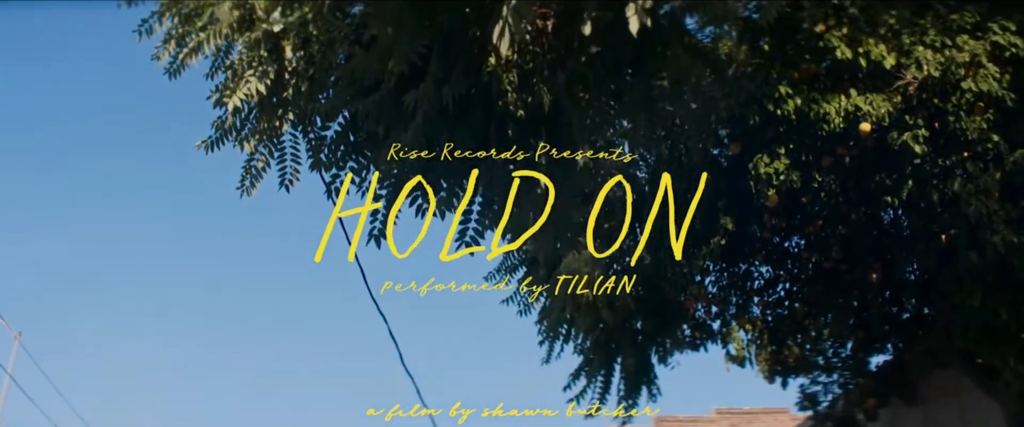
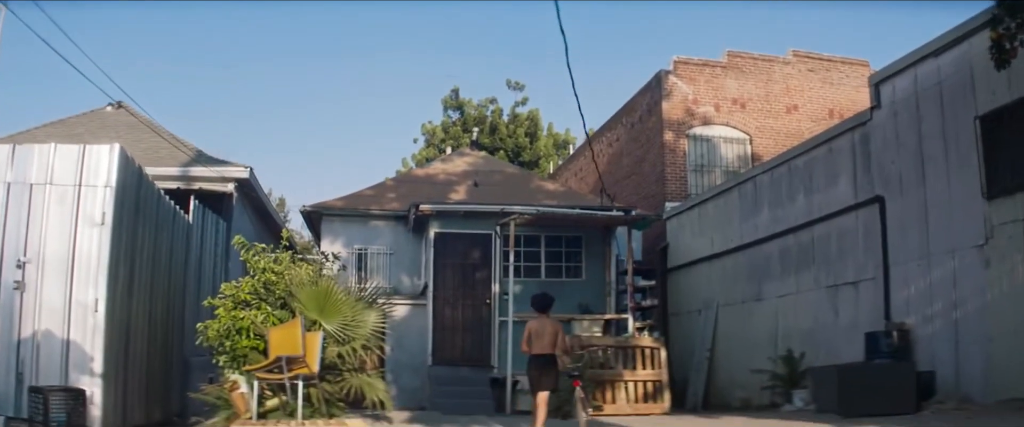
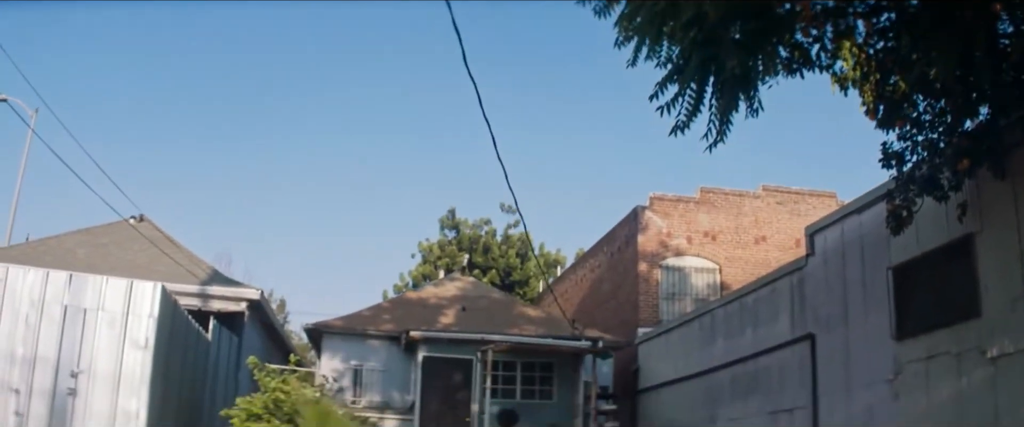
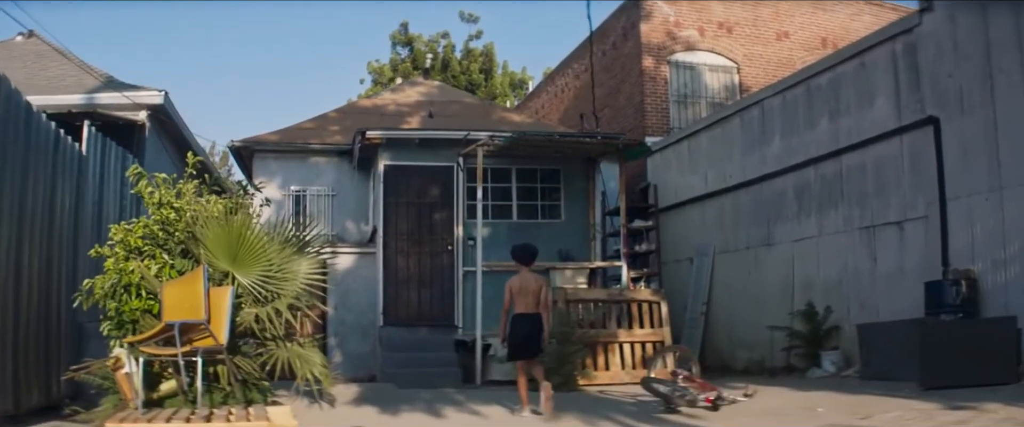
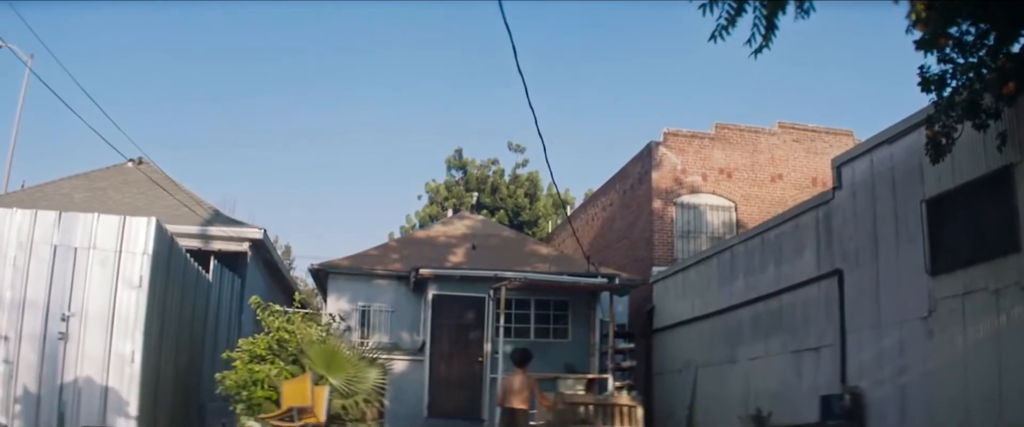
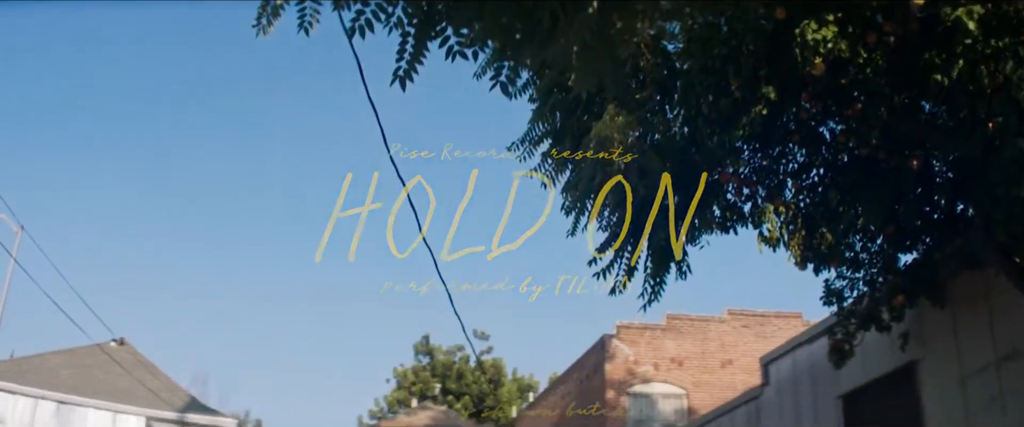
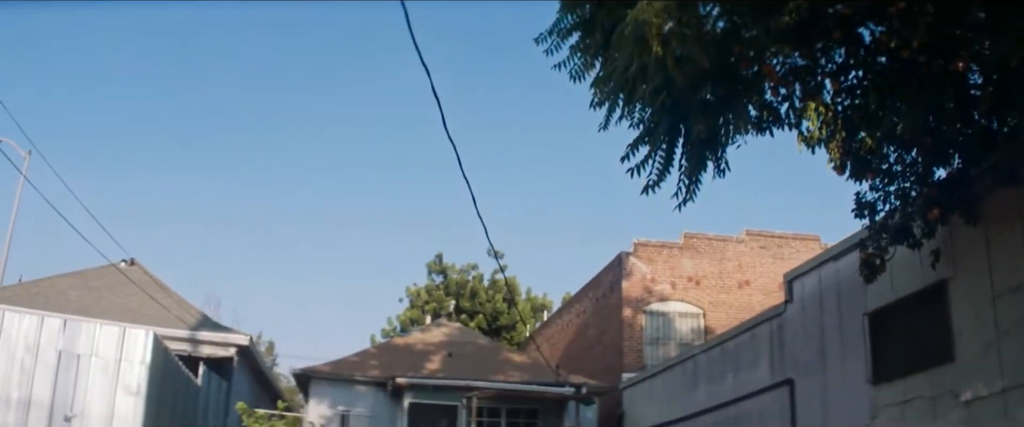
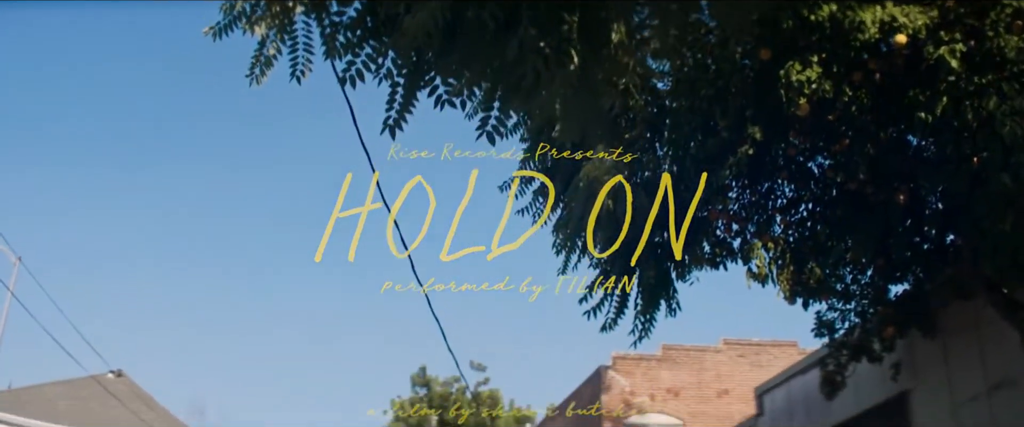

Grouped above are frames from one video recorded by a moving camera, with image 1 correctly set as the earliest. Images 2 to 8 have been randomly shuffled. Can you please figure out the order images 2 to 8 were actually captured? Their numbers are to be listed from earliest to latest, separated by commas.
8, 6, 7, 3, 5, 2, 4
